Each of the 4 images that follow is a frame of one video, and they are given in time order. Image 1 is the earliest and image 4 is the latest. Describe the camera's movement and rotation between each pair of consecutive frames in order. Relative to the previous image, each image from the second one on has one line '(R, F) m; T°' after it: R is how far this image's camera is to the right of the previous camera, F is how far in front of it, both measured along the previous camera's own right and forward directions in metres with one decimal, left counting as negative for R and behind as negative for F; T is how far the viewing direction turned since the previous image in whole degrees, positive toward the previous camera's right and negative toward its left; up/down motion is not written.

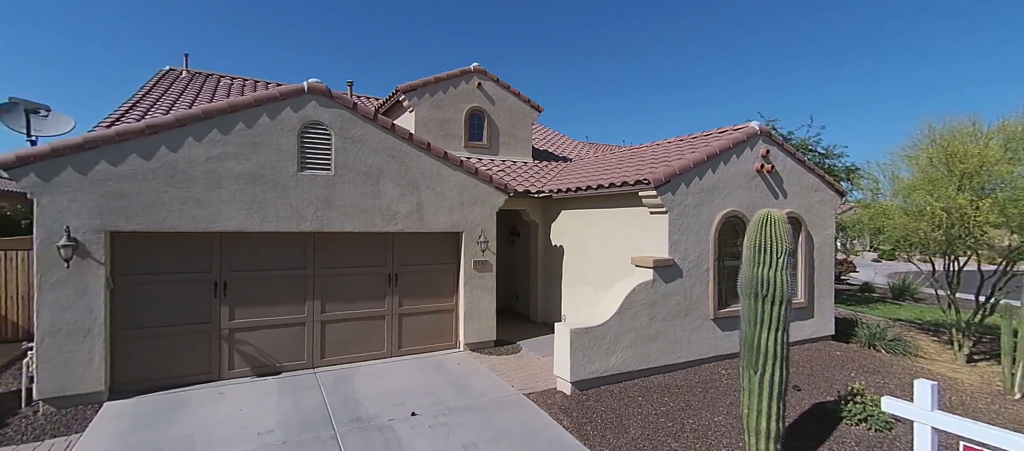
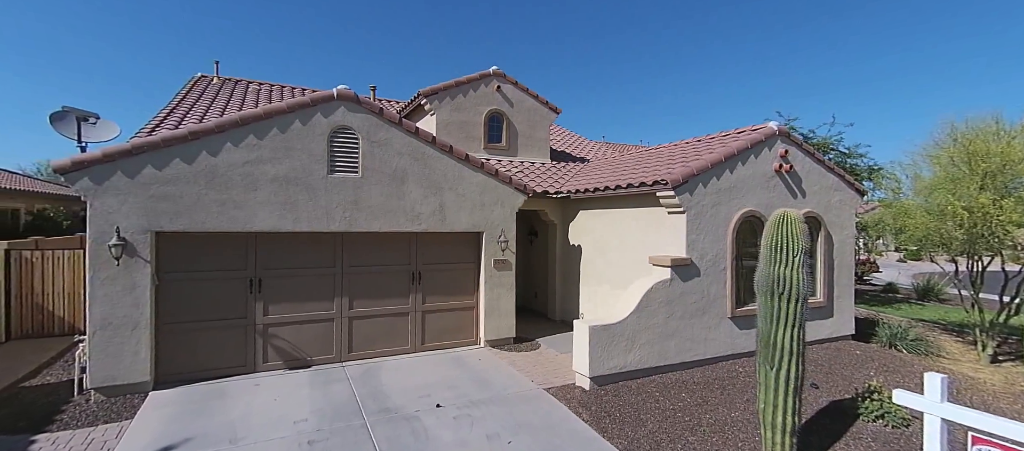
(-0.1, -0.3) m; -2°
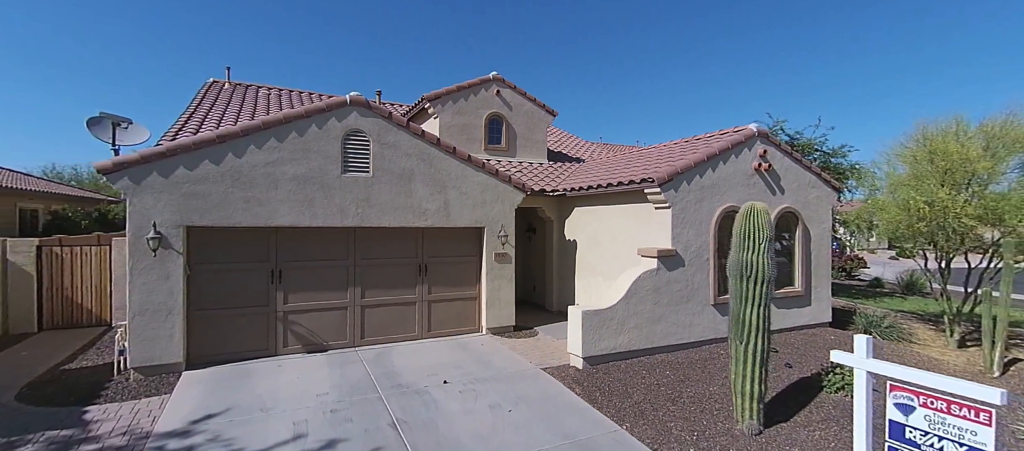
(0.0, -0.7) m; 0°
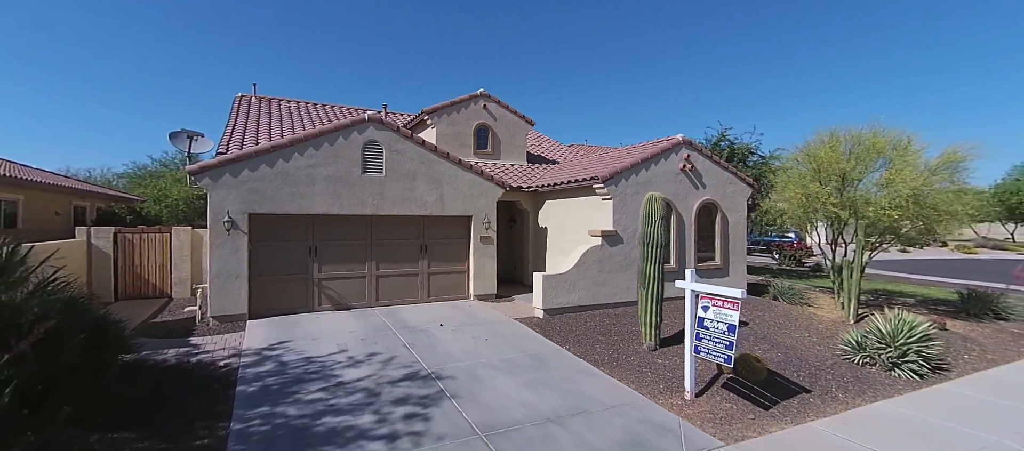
(+0.5, -2.9) m; 0°
